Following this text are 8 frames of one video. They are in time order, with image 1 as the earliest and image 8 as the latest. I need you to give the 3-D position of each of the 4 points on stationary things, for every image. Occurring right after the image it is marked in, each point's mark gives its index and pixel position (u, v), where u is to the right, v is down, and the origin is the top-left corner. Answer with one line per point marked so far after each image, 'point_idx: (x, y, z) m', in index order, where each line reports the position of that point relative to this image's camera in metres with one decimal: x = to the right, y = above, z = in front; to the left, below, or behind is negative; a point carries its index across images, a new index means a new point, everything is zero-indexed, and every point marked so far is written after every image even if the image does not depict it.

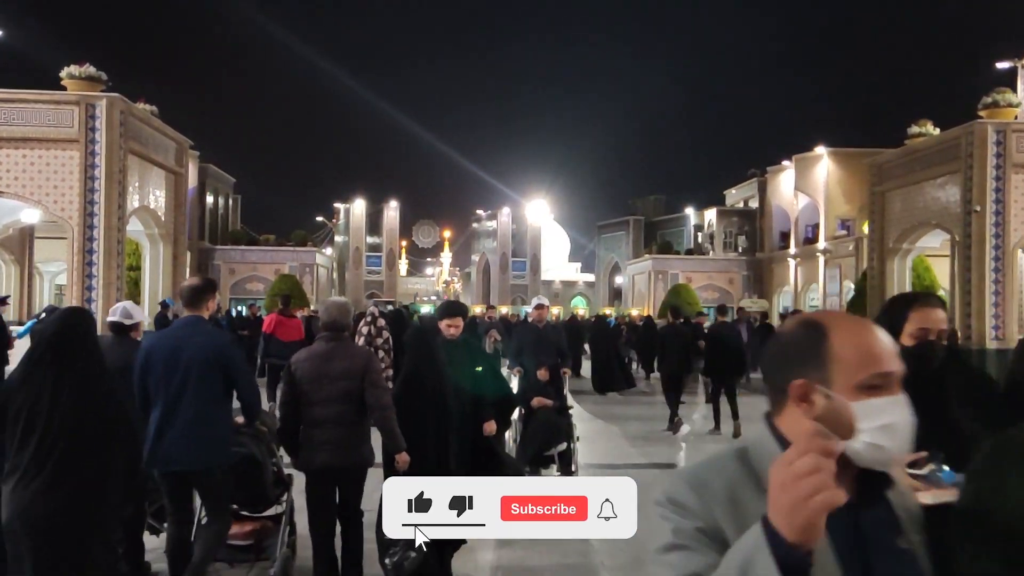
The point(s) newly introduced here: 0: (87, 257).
0: (-6.5, +0.5, +13.6) m
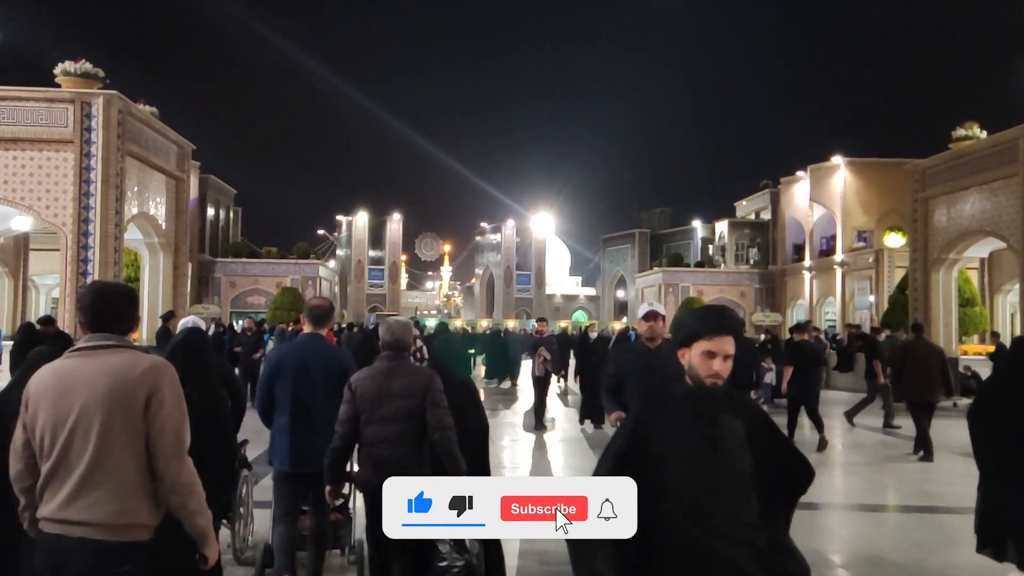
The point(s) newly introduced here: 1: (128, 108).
0: (-6.1, +0.3, +12.7) m
1: (-5.6, +2.7, +13.1) m
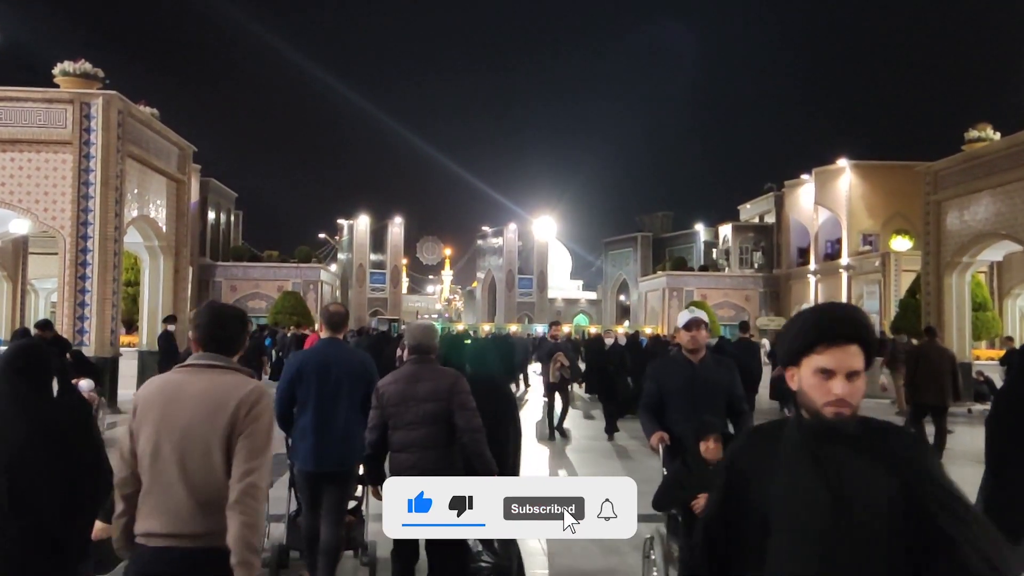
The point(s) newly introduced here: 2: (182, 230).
0: (-6.0, +0.2, +12.4) m
1: (-5.5, +2.6, +12.9) m
2: (-5.7, +1.0, +15.5) m
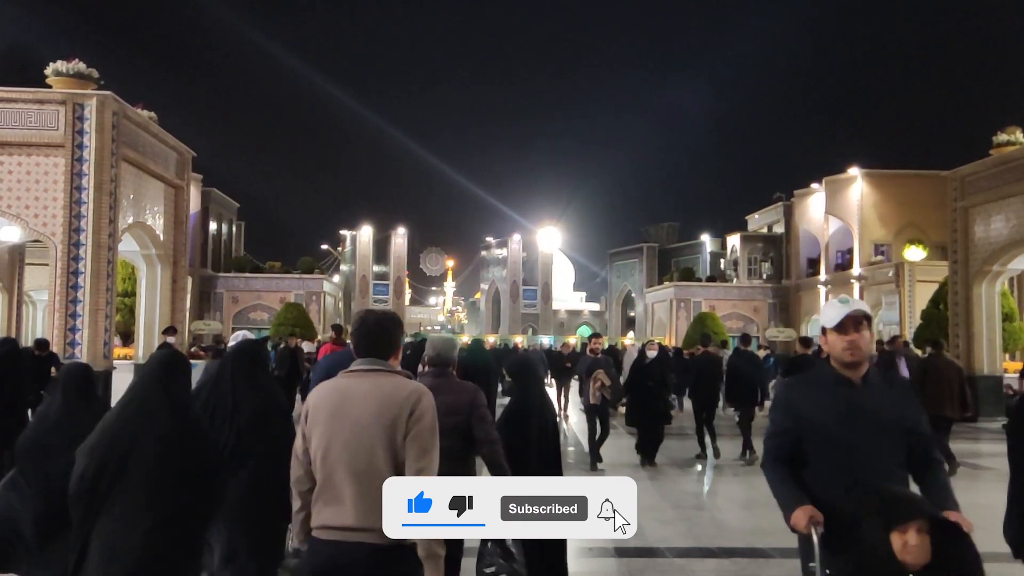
0: (-5.8, +0.1, +11.9) m
1: (-5.4, +2.5, +12.4) m
2: (-5.6, +0.8, +15.0) m
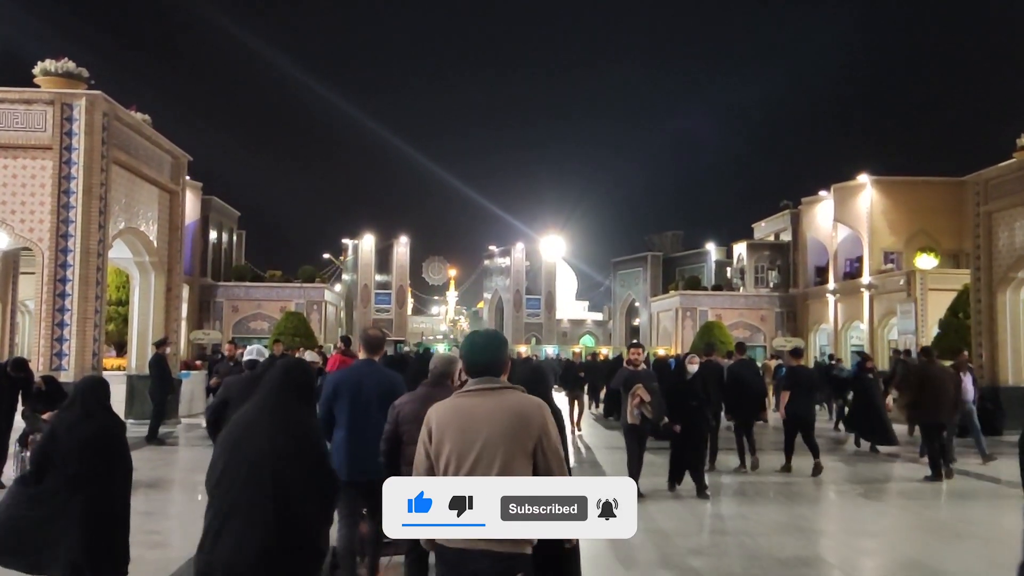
0: (-5.7, 0.0, +11.4) m
1: (-5.3, +2.3, +11.9) m
2: (-5.4, +0.7, +14.5) m
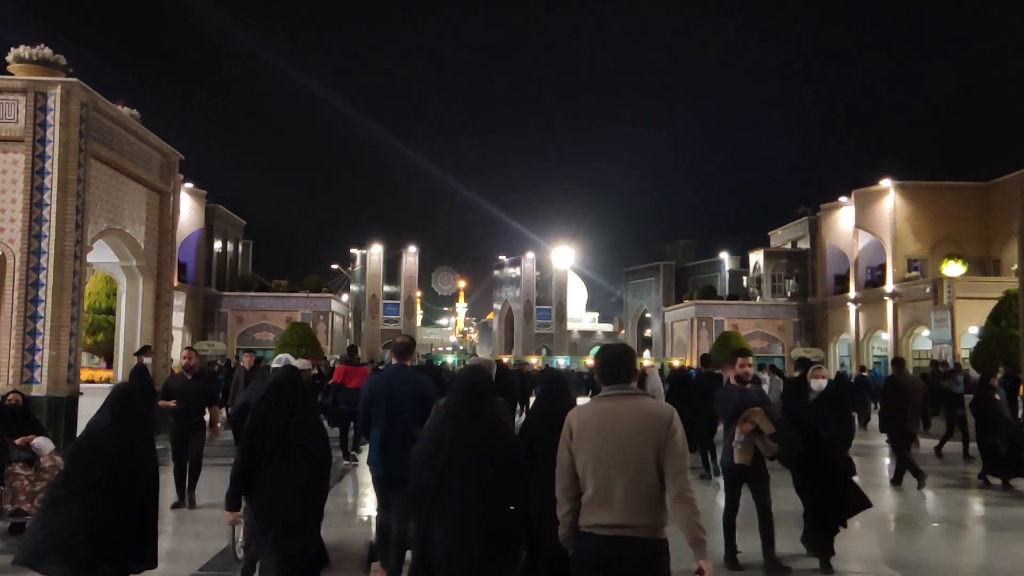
0: (-5.6, -0.1, +10.4) m
1: (-5.1, +2.3, +11.0) m
2: (-5.3, +0.6, +13.6) m
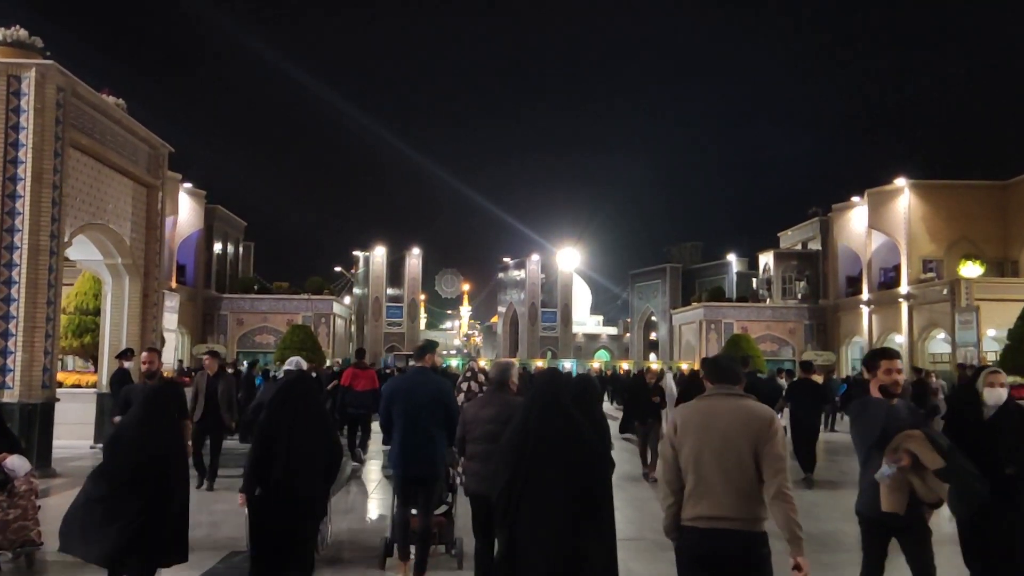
0: (-5.5, 0.0, +9.7) m
1: (-5.0, +2.3, +10.3) m
2: (-5.1, +0.6, +12.9) m
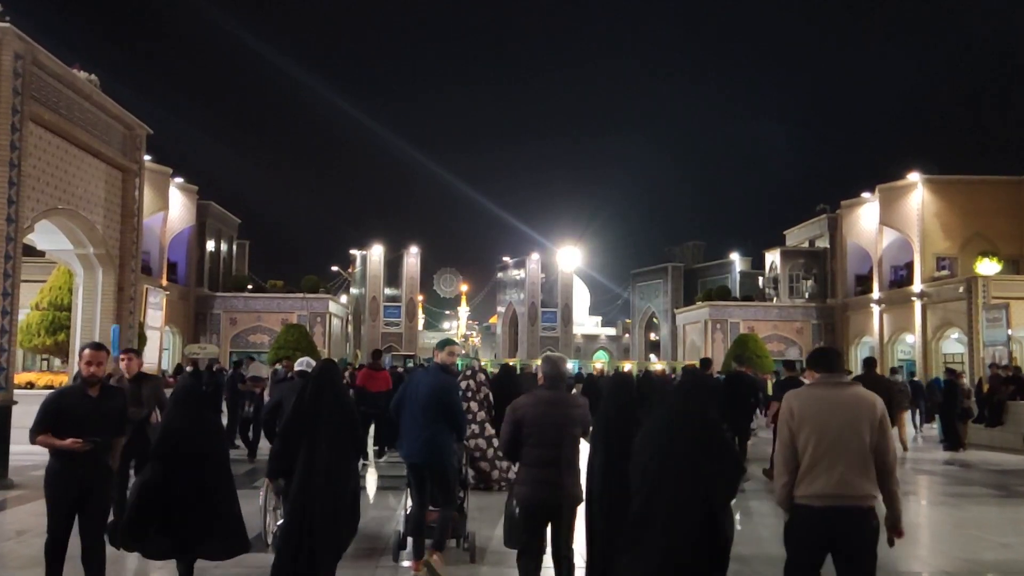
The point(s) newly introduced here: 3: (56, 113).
0: (-5.4, +0.1, +8.8) m
1: (-4.9, +2.4, +9.4) m
2: (-5.1, +0.7, +11.9) m
3: (-5.0, +1.9, +9.9) m
